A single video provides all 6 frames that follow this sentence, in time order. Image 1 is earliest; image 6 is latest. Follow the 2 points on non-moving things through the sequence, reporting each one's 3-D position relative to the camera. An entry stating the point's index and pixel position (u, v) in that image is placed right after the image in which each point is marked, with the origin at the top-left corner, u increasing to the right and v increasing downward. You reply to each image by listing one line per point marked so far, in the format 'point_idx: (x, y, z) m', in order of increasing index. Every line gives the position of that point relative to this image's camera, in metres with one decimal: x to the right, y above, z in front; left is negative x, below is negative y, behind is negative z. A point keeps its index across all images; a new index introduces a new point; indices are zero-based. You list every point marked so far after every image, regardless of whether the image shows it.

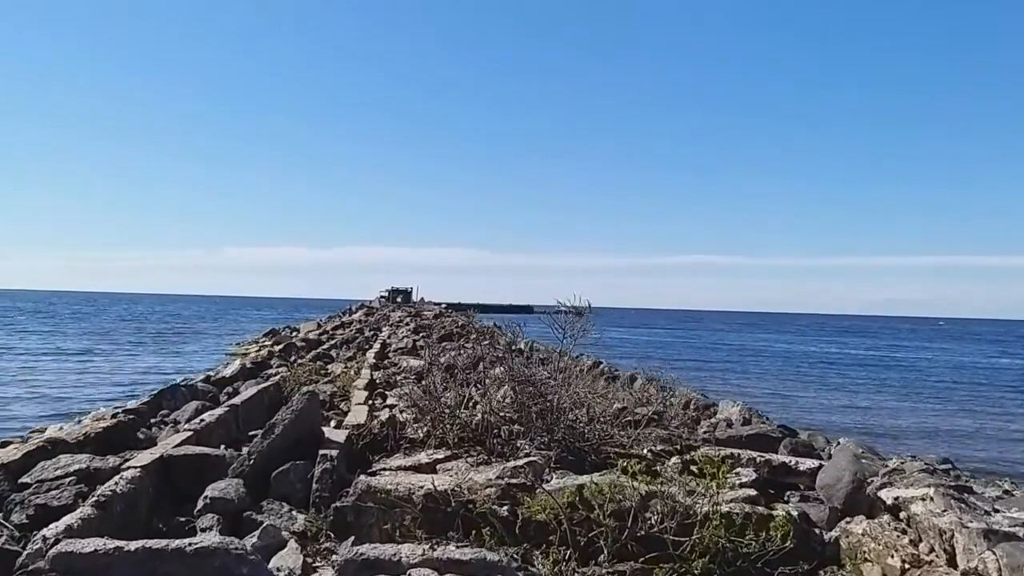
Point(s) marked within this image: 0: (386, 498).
0: (-0.7, -1.1, +4.7) m
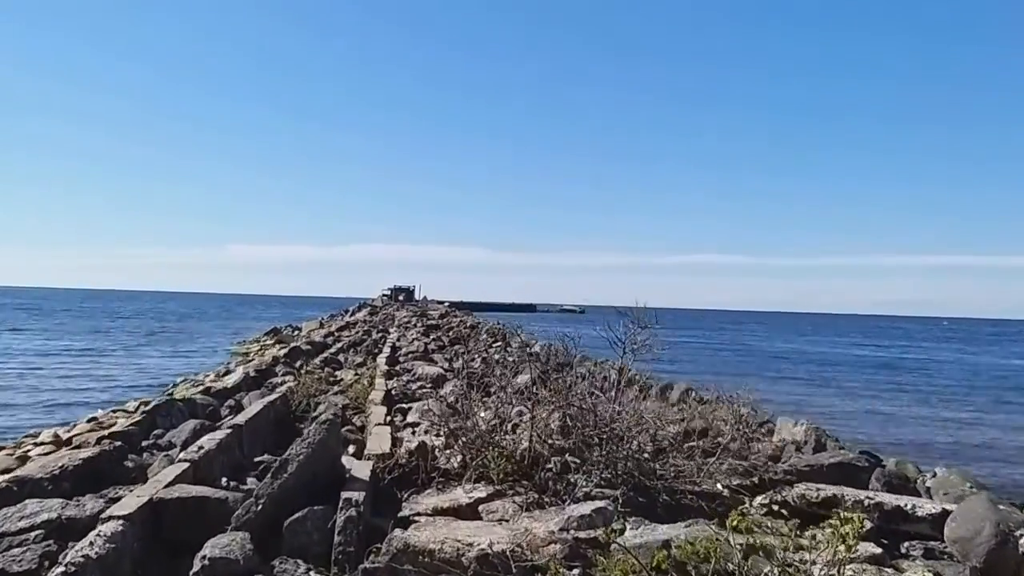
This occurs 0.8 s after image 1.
0: (-0.4, -1.2, +3.8) m
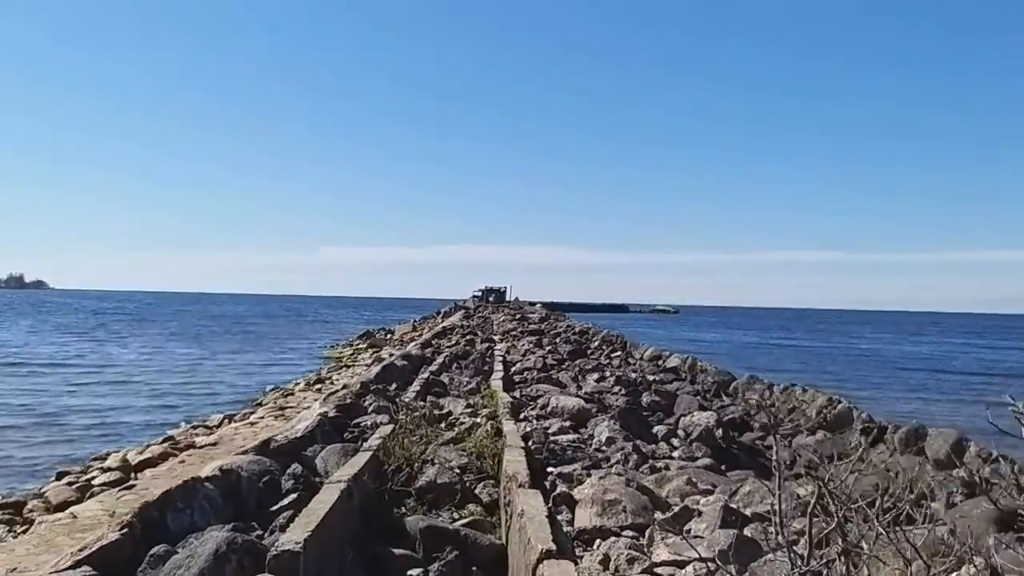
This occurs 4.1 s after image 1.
0: (+0.5, -1.2, +0.5) m
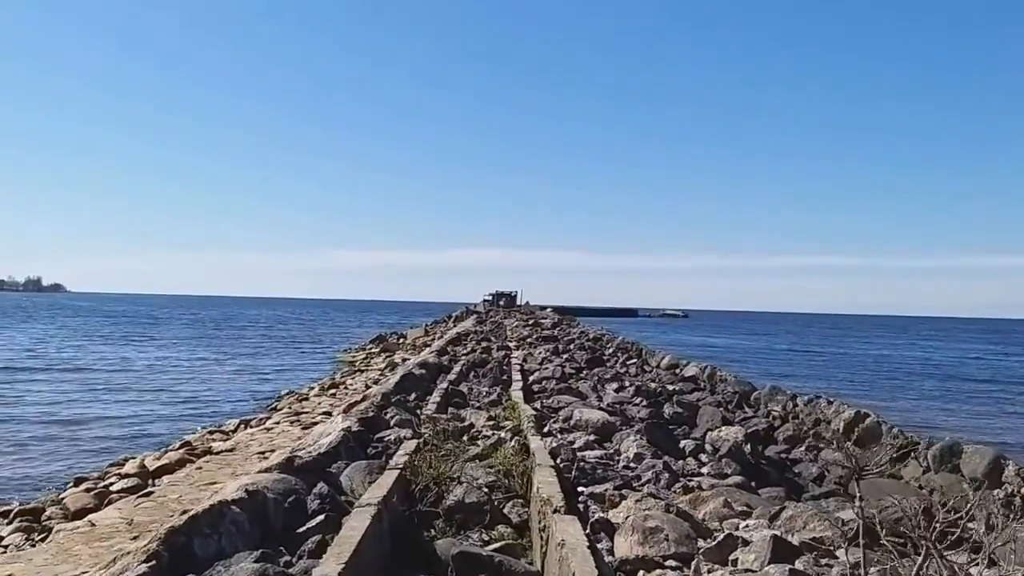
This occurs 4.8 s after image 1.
0: (+0.7, -1.3, +0.3) m
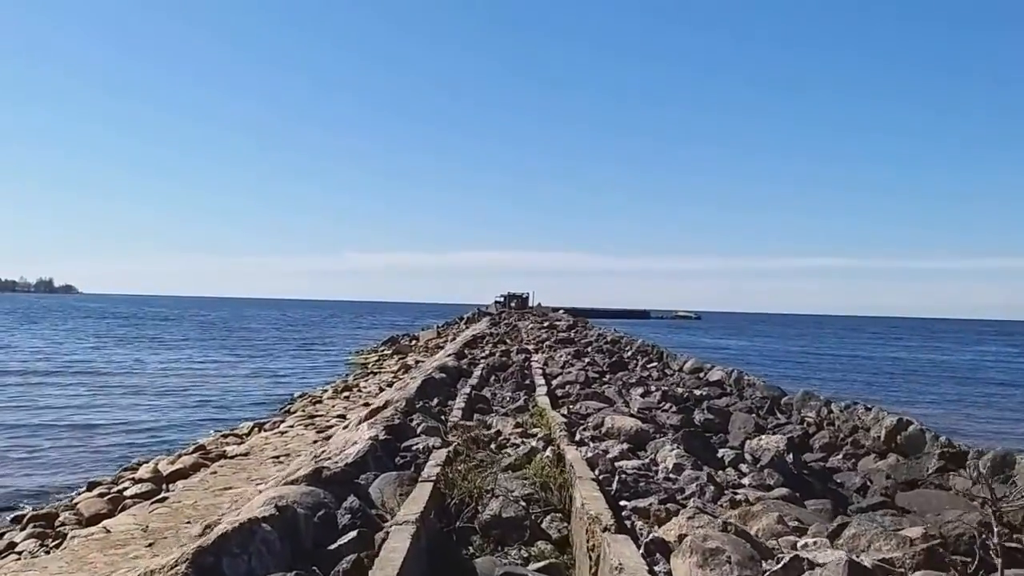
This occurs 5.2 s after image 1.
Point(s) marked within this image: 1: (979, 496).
0: (+0.8, -1.3, 0.0) m
1: (+4.0, -1.8, +7.5) m
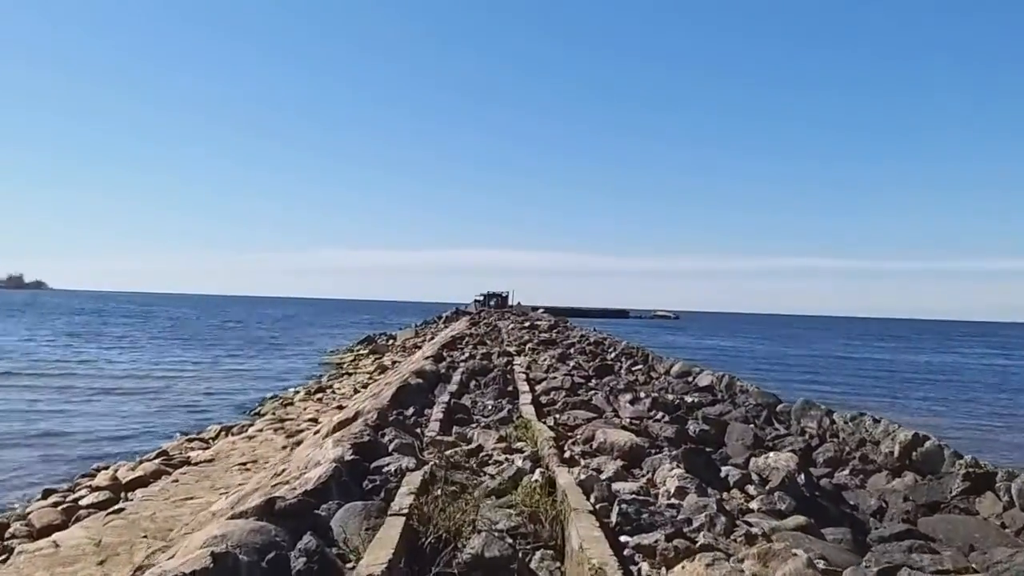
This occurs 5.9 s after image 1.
0: (+0.9, -1.3, -0.8) m
1: (+3.9, -1.8, +6.8) m
